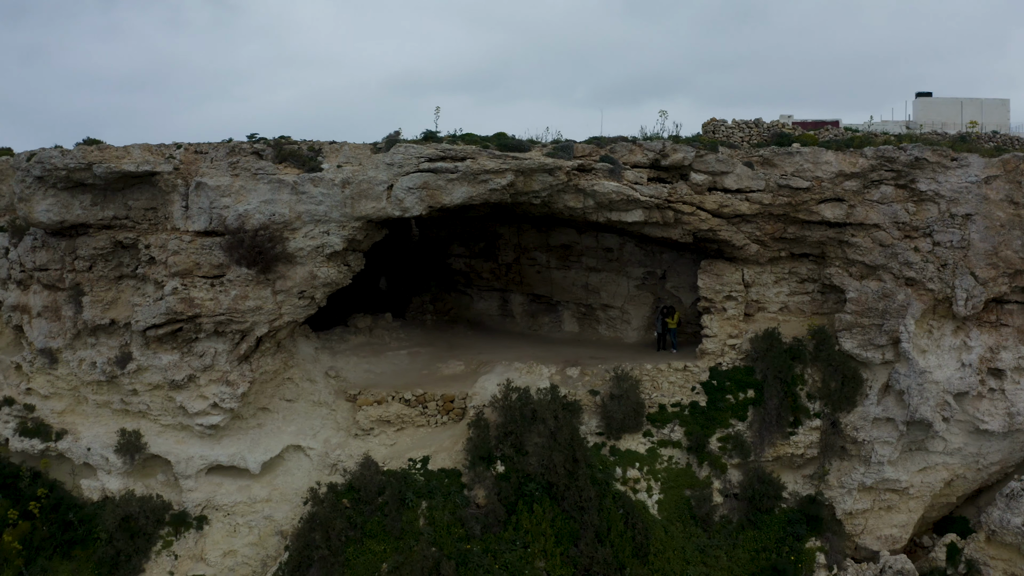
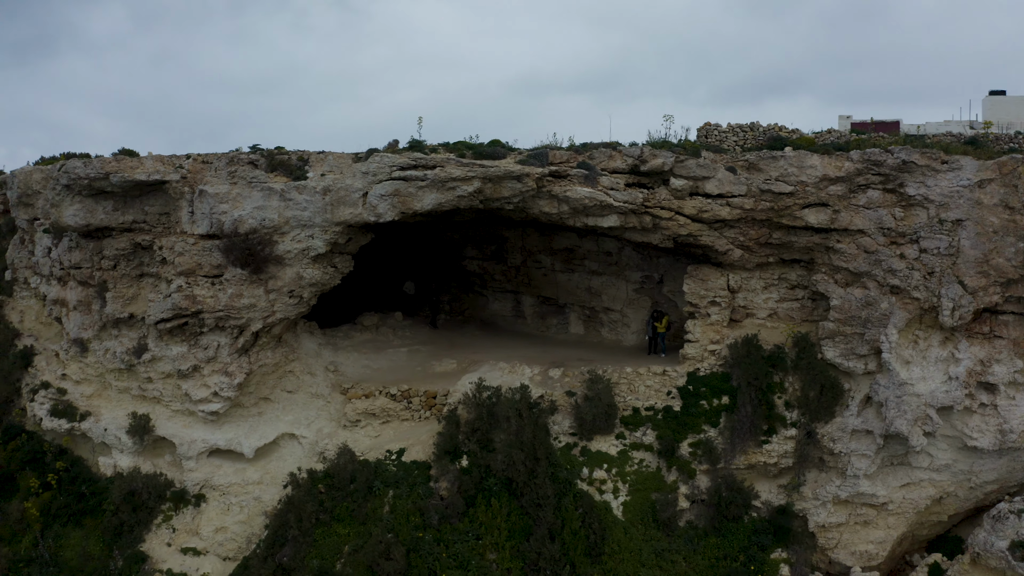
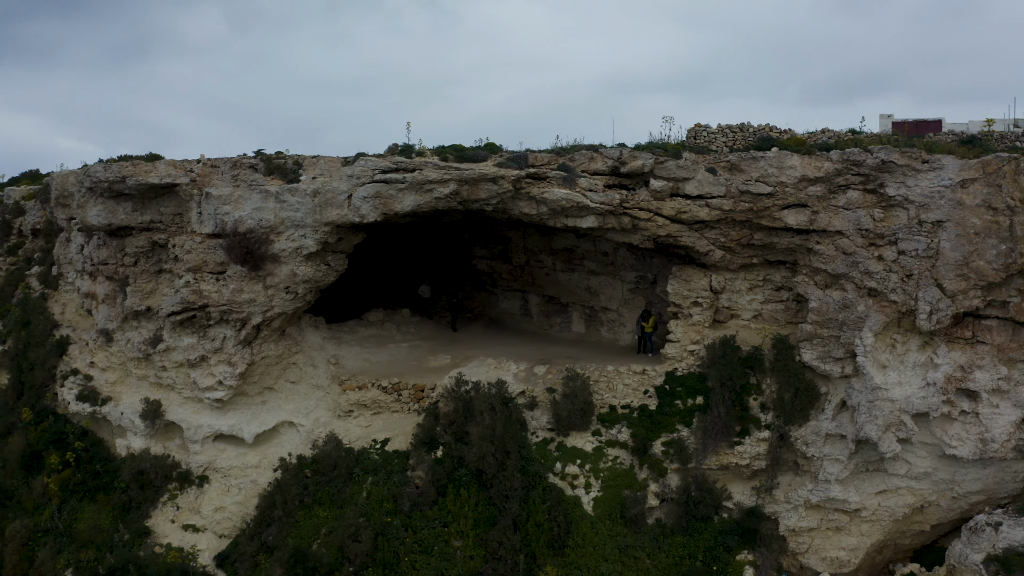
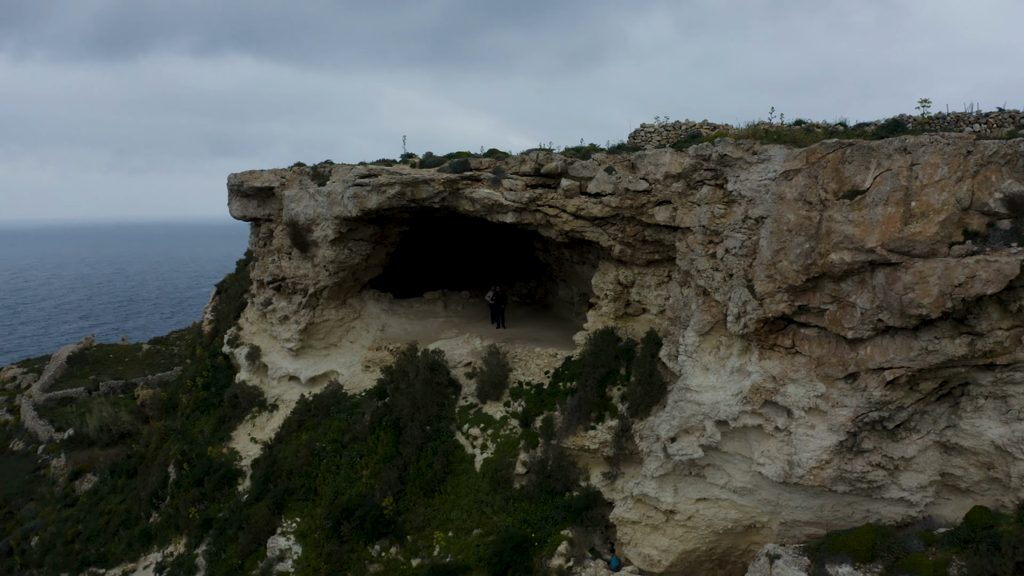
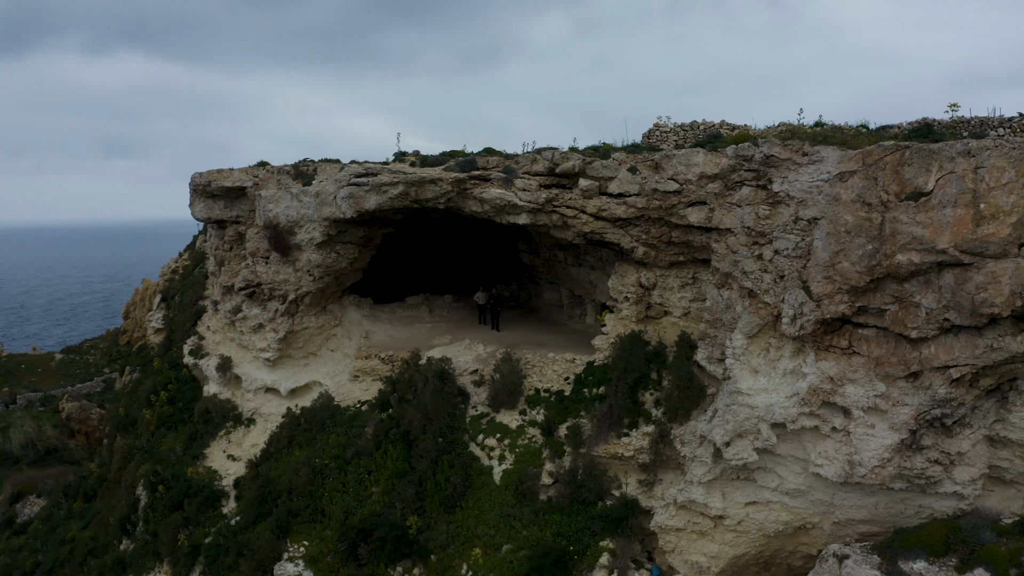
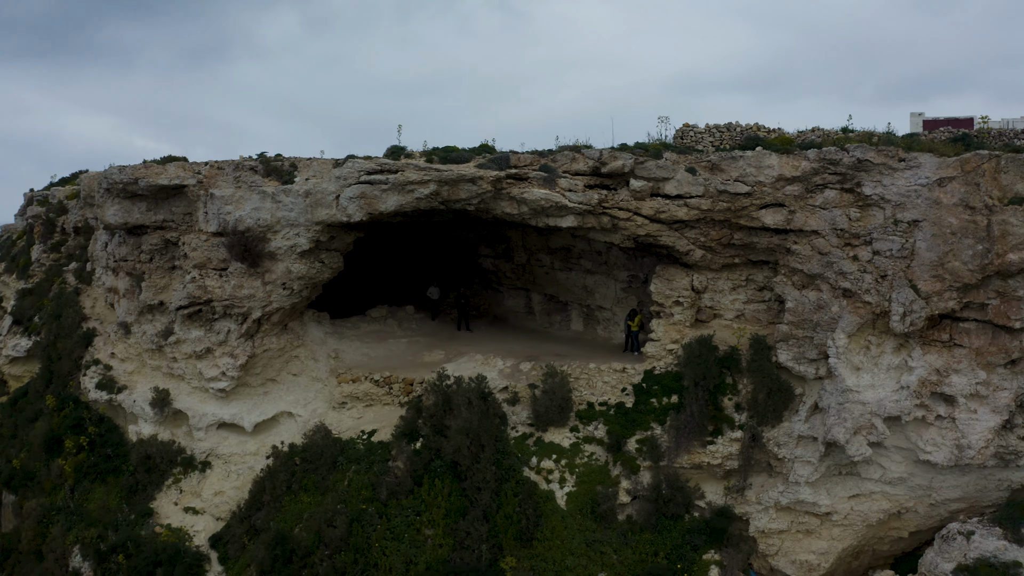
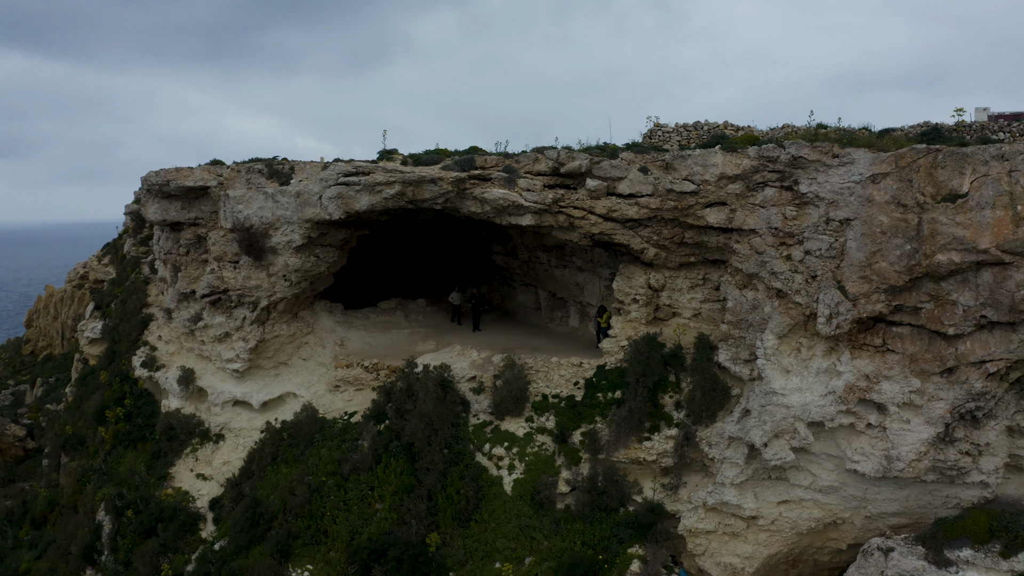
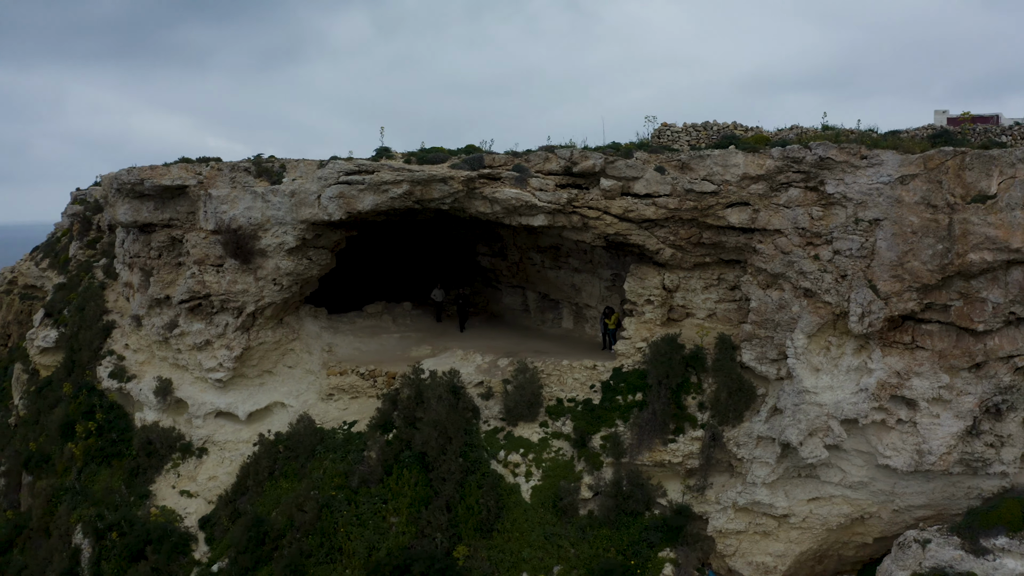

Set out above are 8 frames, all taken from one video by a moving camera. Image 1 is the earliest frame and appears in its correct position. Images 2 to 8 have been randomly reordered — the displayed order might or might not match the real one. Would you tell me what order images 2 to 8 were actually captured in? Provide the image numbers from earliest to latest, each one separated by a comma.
2, 3, 6, 8, 7, 5, 4
